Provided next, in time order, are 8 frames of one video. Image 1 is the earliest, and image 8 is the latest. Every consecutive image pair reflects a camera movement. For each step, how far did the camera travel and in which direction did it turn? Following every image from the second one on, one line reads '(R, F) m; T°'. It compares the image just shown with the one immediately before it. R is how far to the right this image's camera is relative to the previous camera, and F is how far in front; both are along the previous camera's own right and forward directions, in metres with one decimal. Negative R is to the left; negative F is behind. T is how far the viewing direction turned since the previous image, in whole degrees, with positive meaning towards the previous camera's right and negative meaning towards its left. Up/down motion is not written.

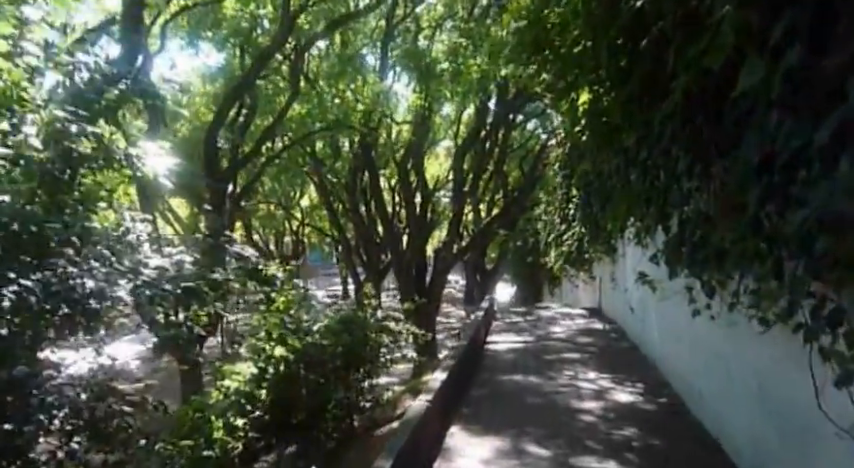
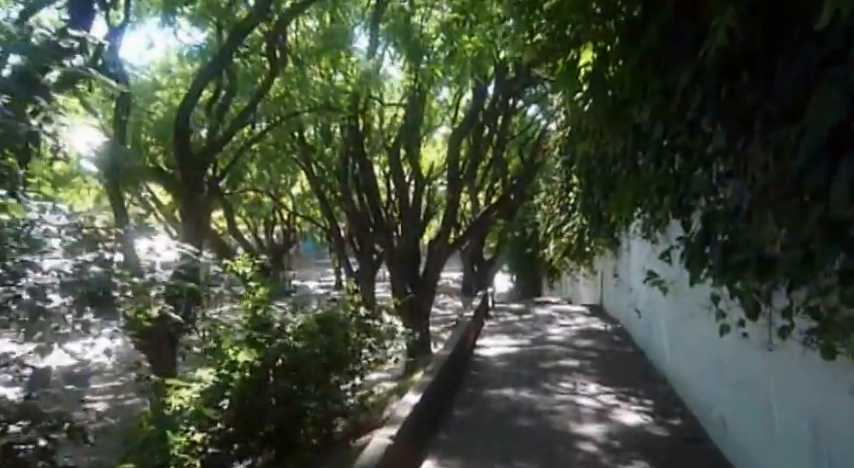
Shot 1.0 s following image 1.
(+0.1, +0.6) m; 0°
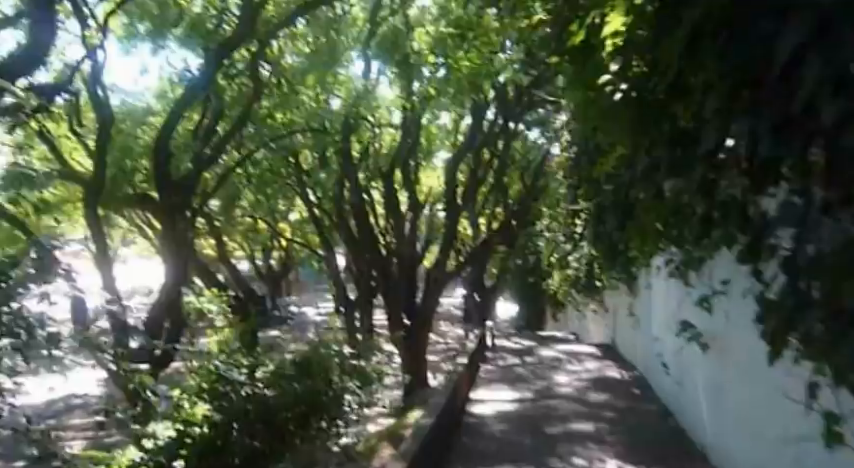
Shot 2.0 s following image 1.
(+0.1, +0.6) m; 0°
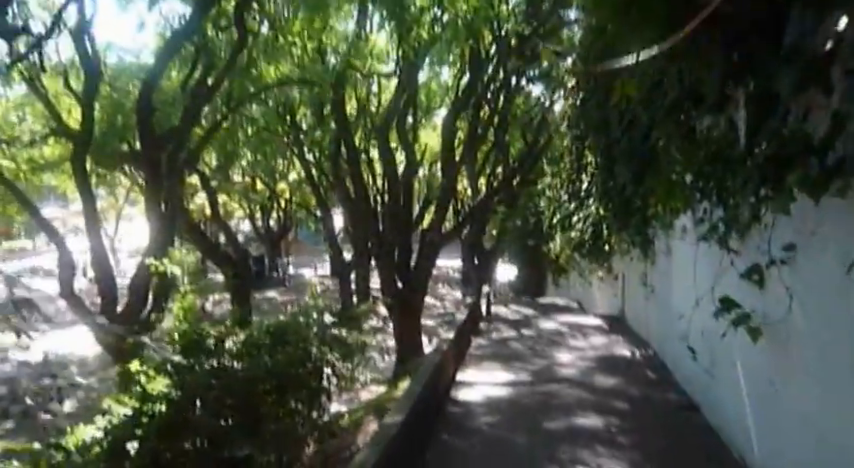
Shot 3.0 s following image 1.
(+0.1, +0.6) m; 0°
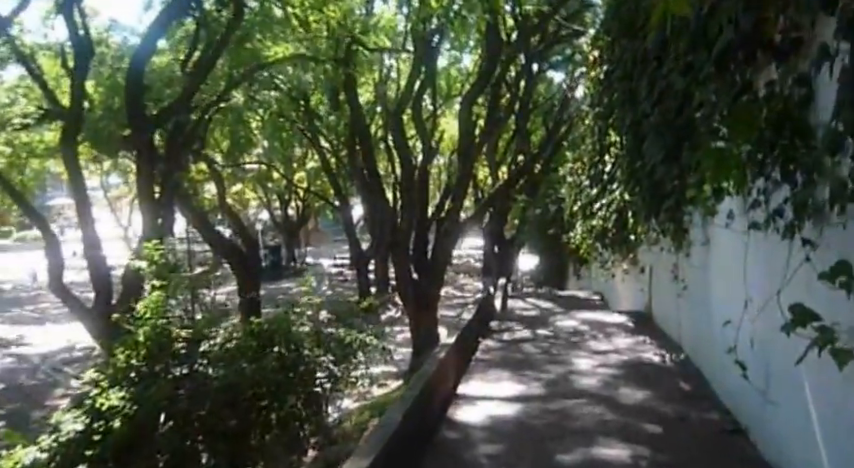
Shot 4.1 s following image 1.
(+0.1, +0.5) m; -2°
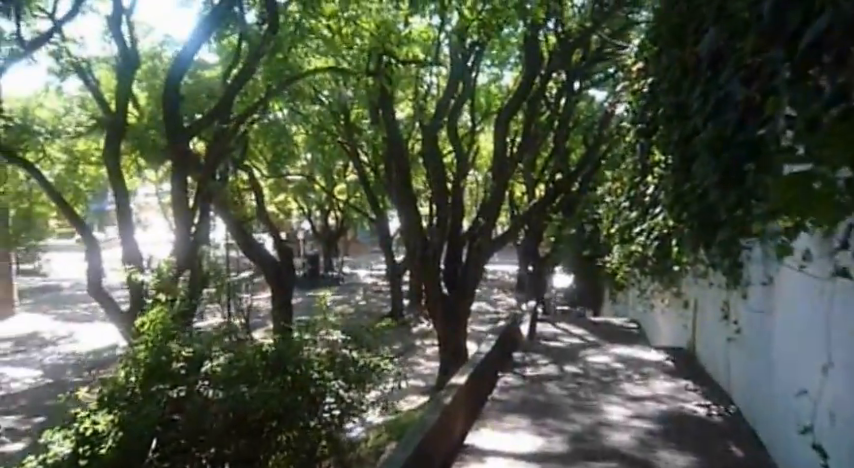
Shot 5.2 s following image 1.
(+0.1, +0.4) m; -4°
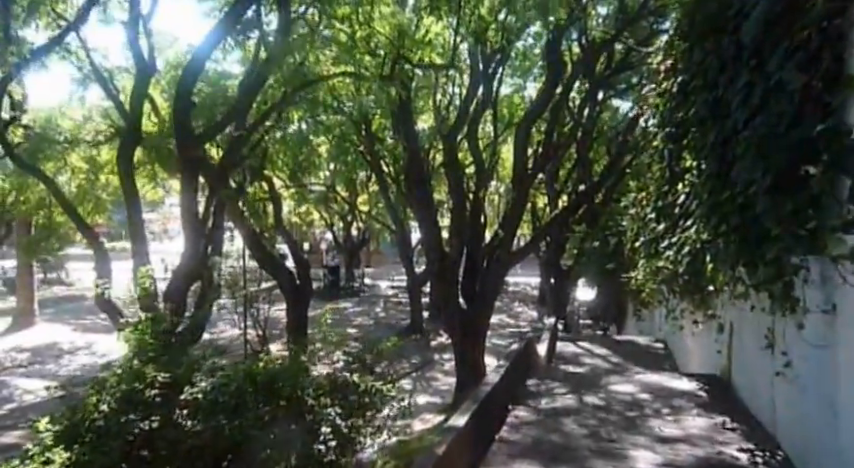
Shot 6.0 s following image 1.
(+0.1, +0.4) m; -2°
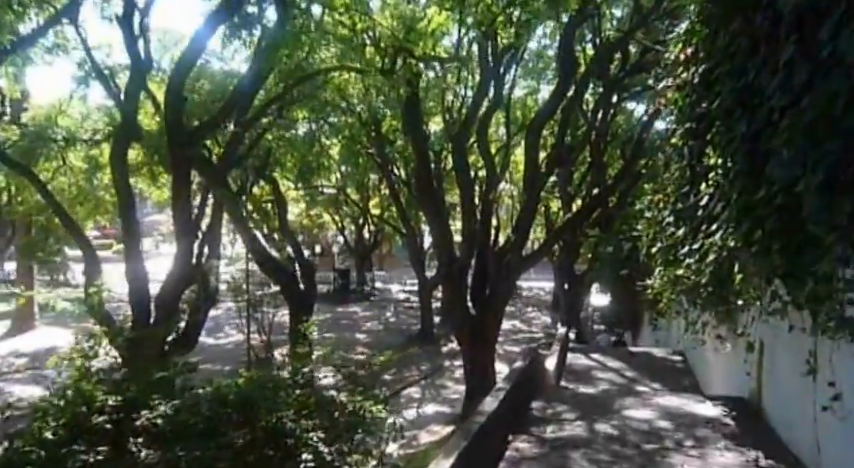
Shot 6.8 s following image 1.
(+0.1, +0.4) m; -1°
